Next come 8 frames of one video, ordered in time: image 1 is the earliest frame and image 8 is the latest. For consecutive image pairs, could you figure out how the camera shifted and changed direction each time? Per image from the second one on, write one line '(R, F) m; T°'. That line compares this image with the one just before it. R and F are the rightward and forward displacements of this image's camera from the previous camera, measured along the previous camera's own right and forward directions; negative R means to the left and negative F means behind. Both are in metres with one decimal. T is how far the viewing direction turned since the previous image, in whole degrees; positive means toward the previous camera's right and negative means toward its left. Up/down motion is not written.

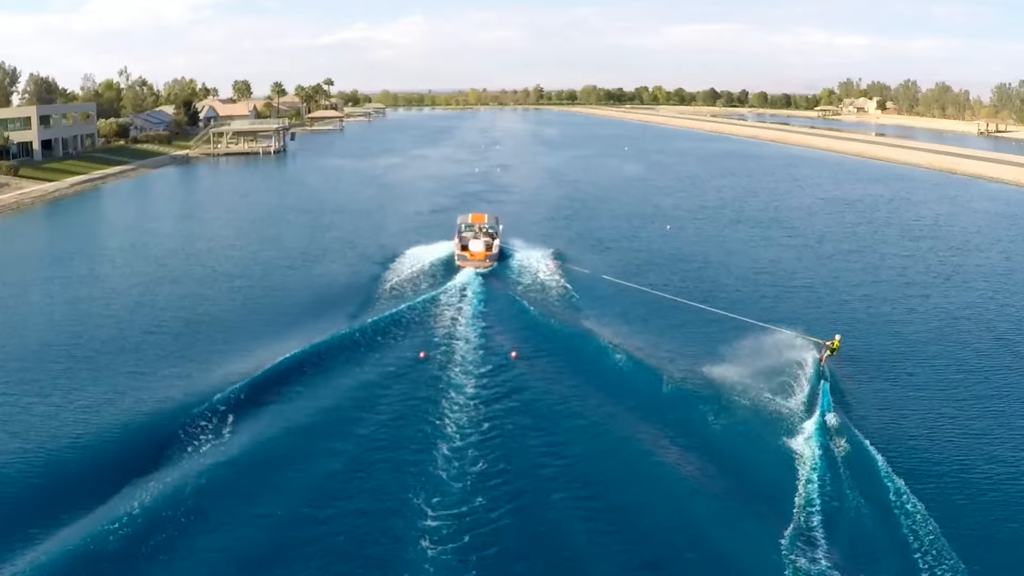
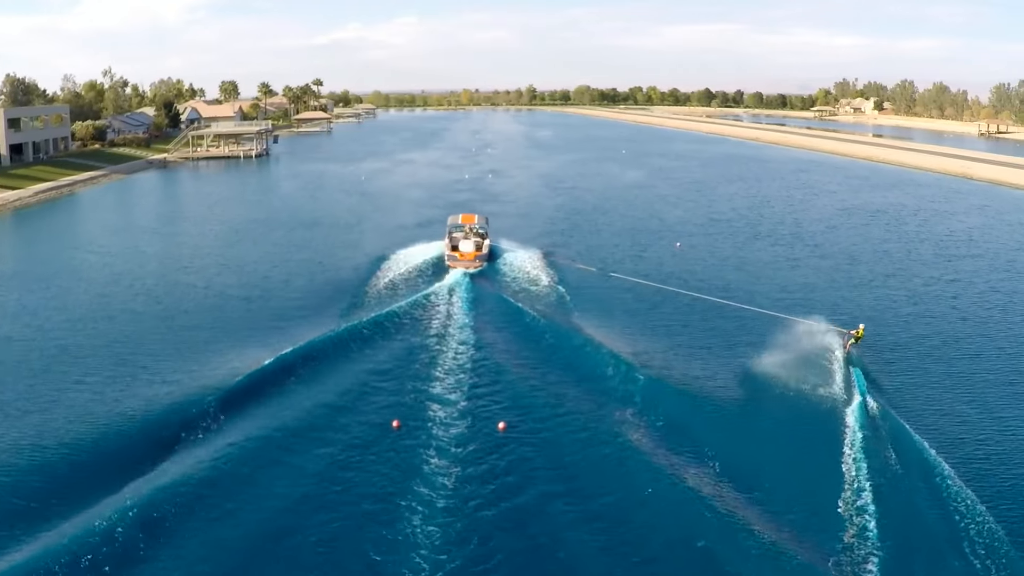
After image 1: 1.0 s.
(0.0, +3.9) m; +1°
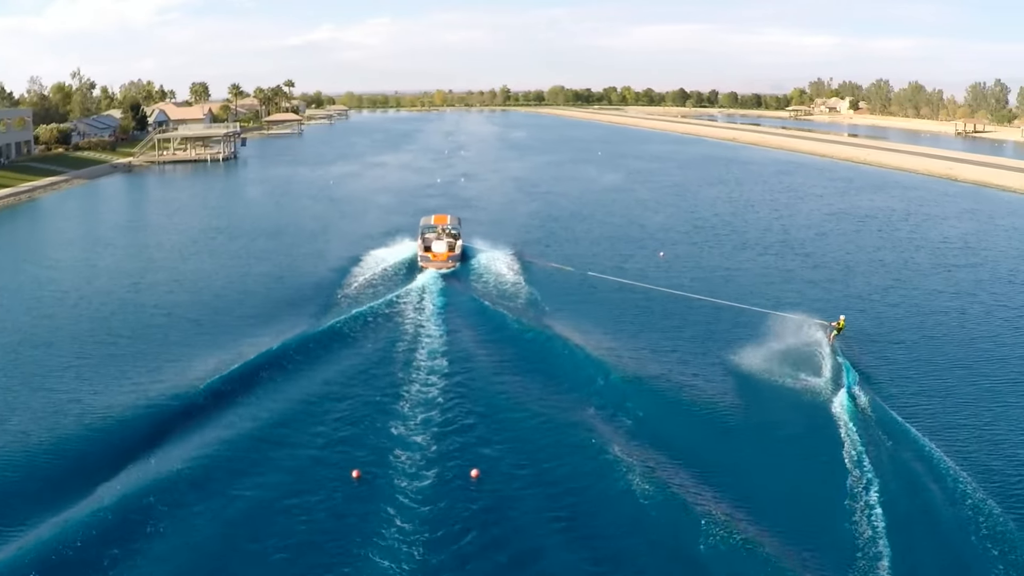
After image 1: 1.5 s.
(+0.2, +2.3) m; +2°
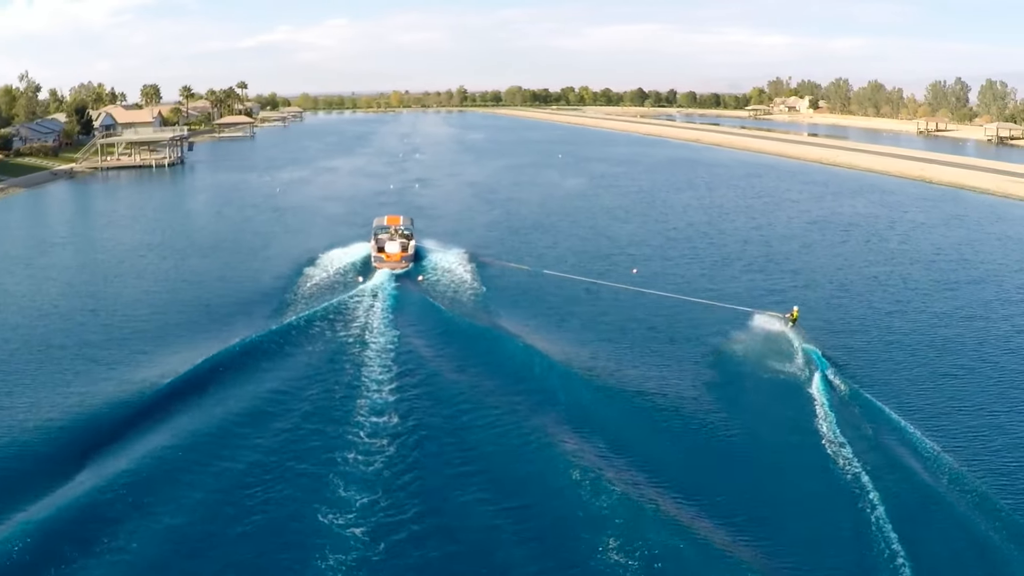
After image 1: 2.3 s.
(+0.2, +3.4) m; +3°
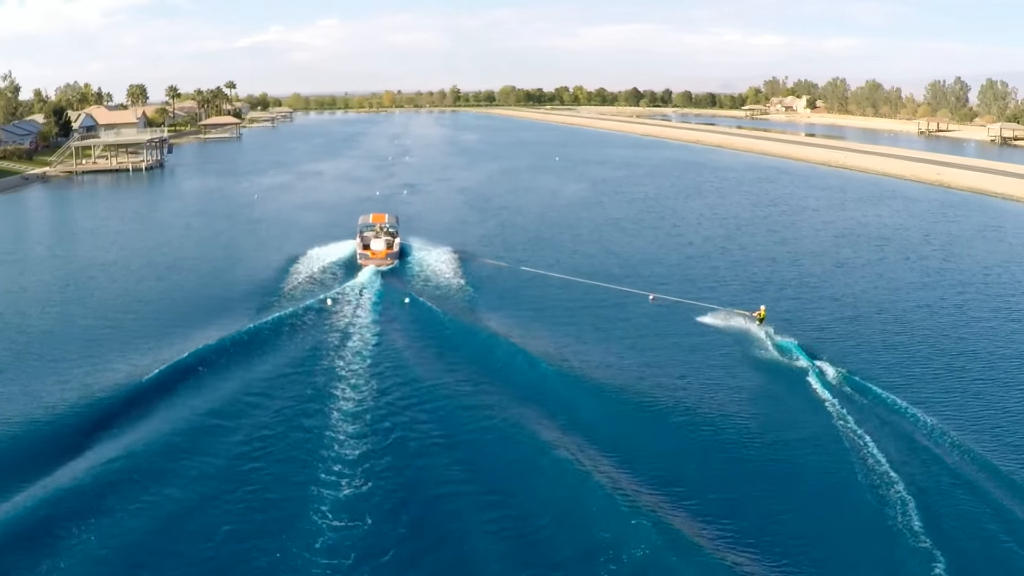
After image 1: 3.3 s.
(-0.1, +3.7) m; 0°
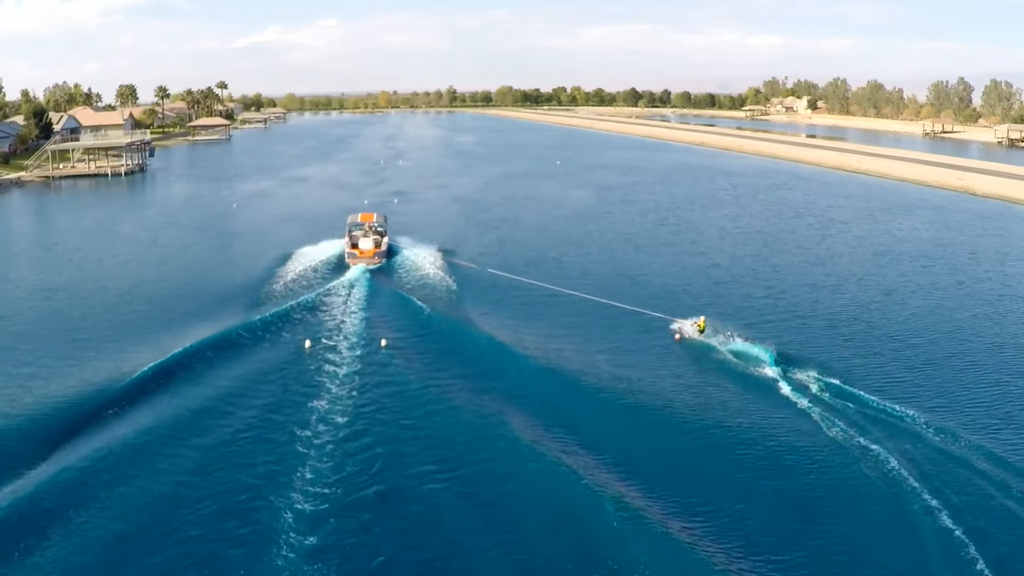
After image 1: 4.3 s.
(-0.2, +3.8) m; 0°
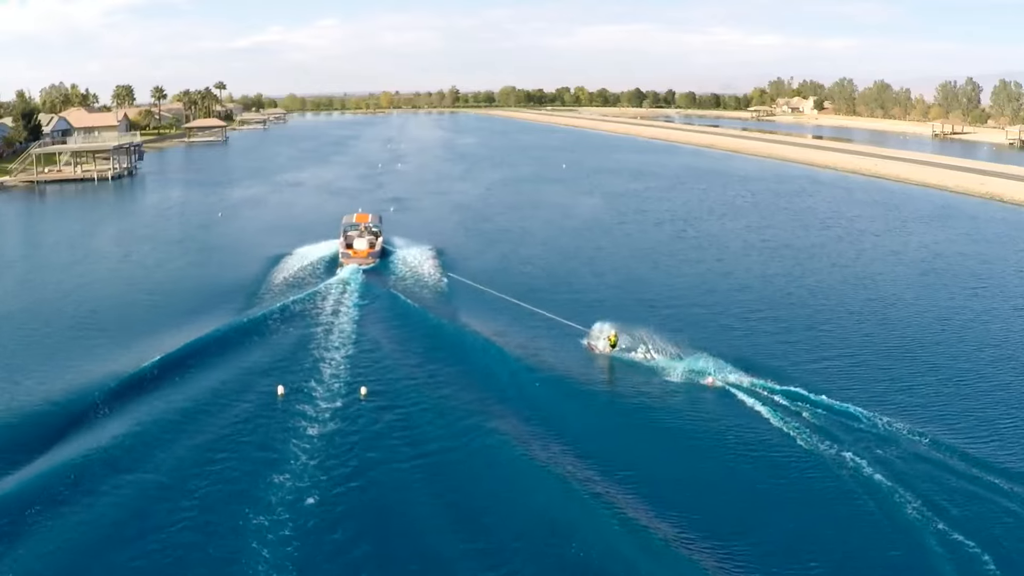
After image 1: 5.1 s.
(-0.1, +3.0) m; 0°
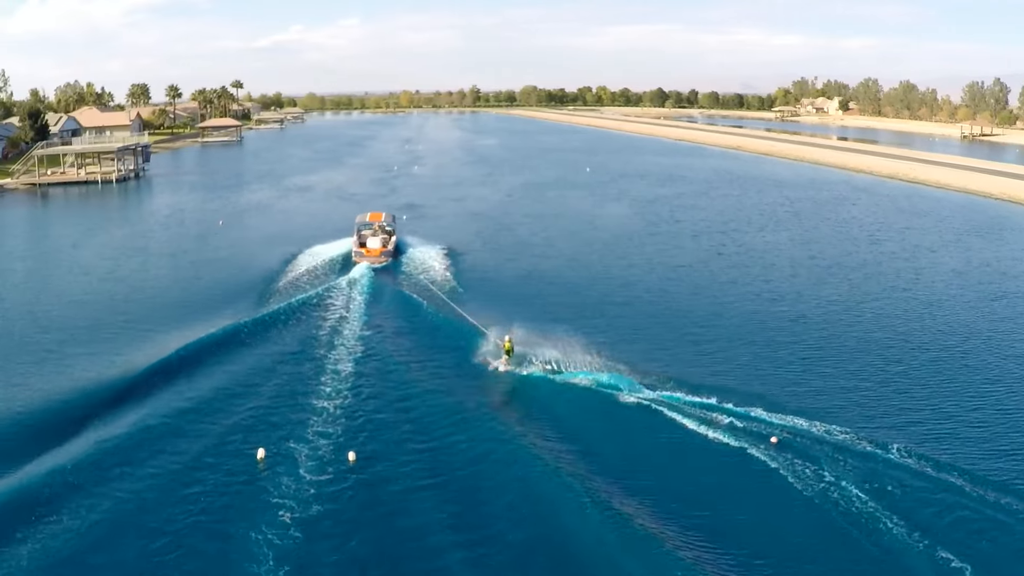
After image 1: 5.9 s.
(-0.2, +2.9) m; -1°
